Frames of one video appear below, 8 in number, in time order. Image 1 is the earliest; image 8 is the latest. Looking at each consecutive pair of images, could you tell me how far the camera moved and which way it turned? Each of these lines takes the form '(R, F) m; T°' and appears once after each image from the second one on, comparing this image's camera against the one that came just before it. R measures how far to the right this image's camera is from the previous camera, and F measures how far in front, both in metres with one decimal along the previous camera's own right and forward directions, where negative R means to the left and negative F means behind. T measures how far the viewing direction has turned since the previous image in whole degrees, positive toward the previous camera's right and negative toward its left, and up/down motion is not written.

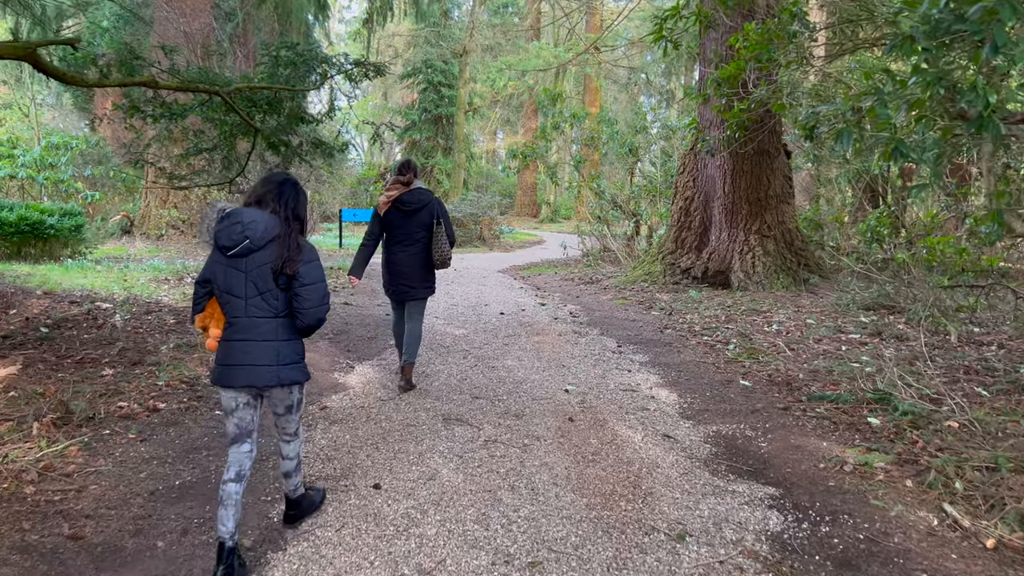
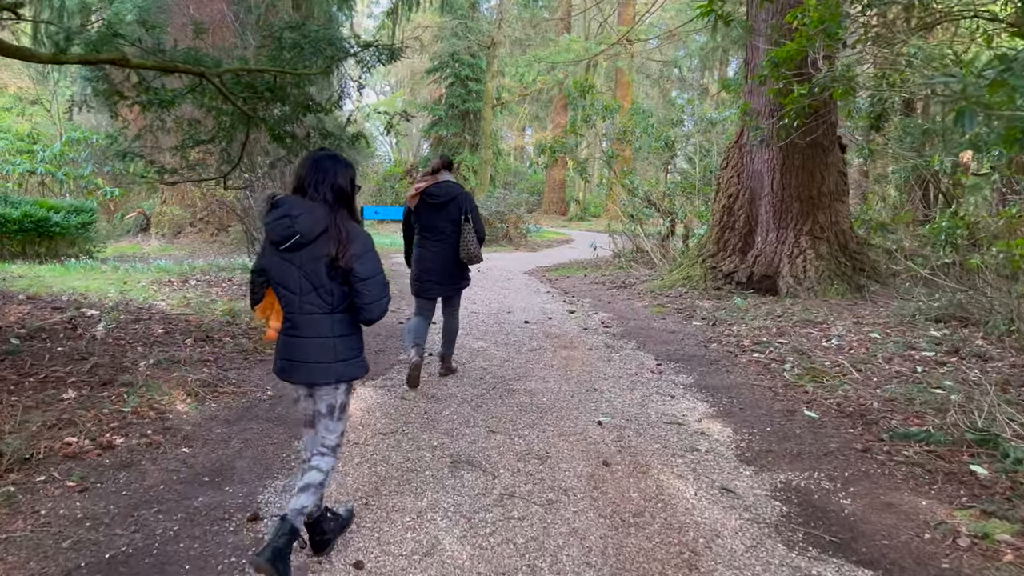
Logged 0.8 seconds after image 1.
(0.0, +0.7) m; -2°
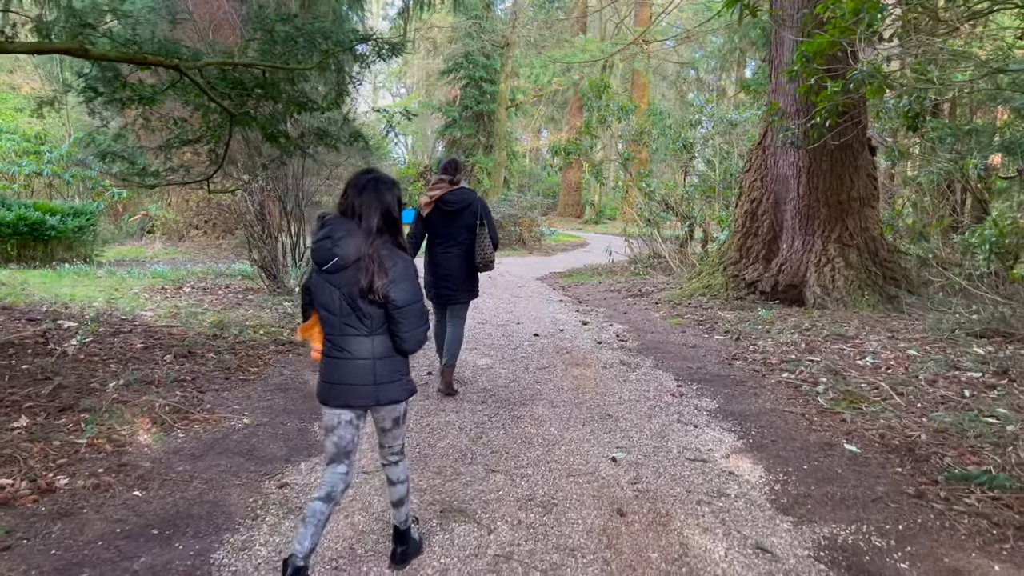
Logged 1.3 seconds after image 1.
(+0.1, +0.4) m; -1°
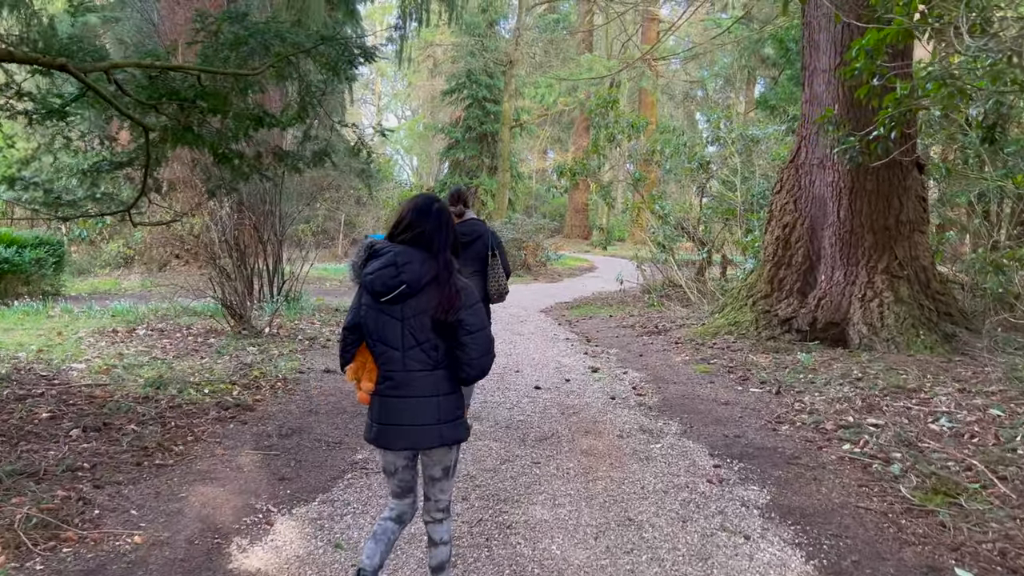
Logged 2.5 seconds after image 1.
(+0.1, +1.0) m; -1°
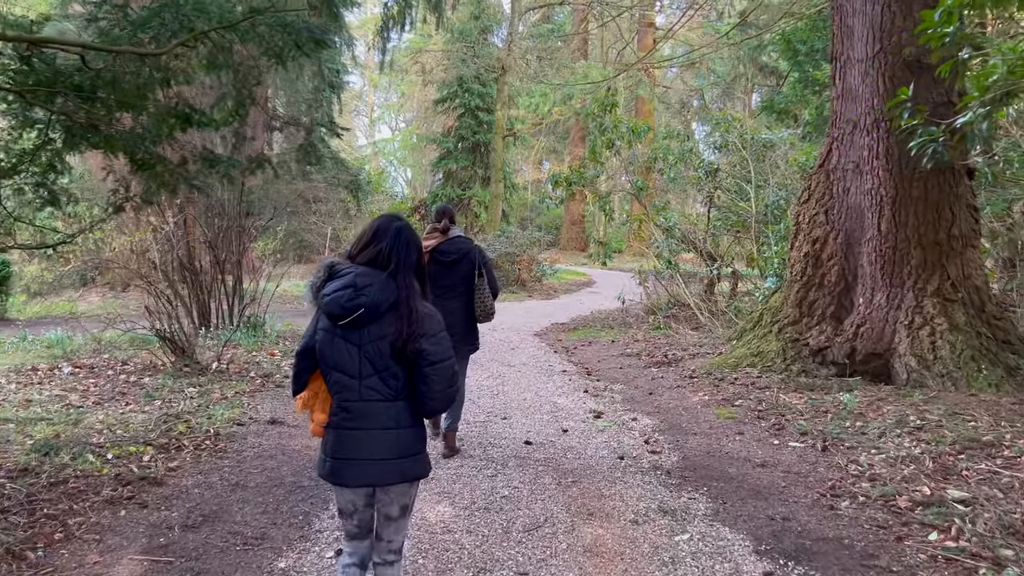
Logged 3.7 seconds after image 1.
(+0.1, +1.0) m; 0°
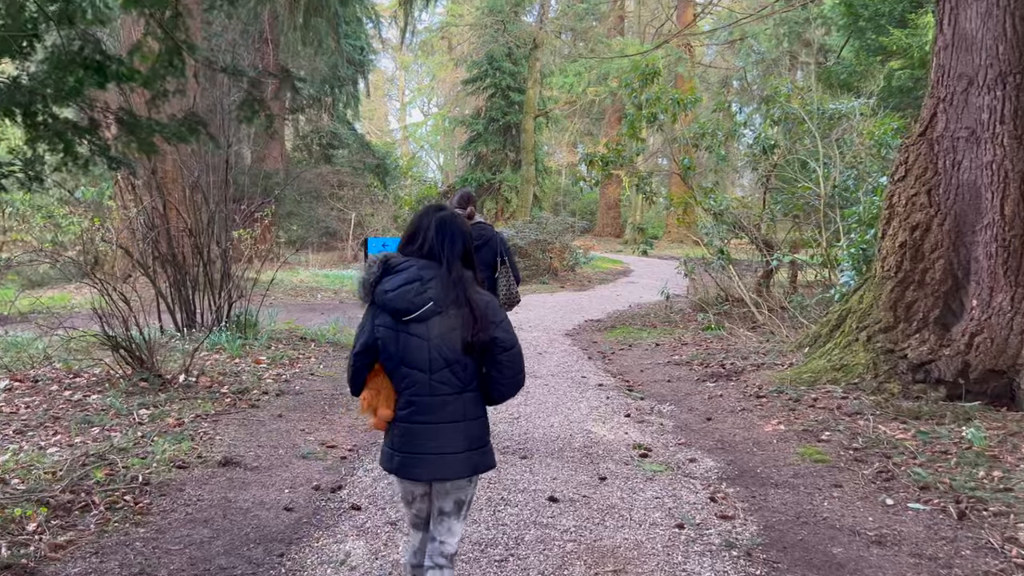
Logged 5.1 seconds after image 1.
(+0.1, +1.1) m; -2°
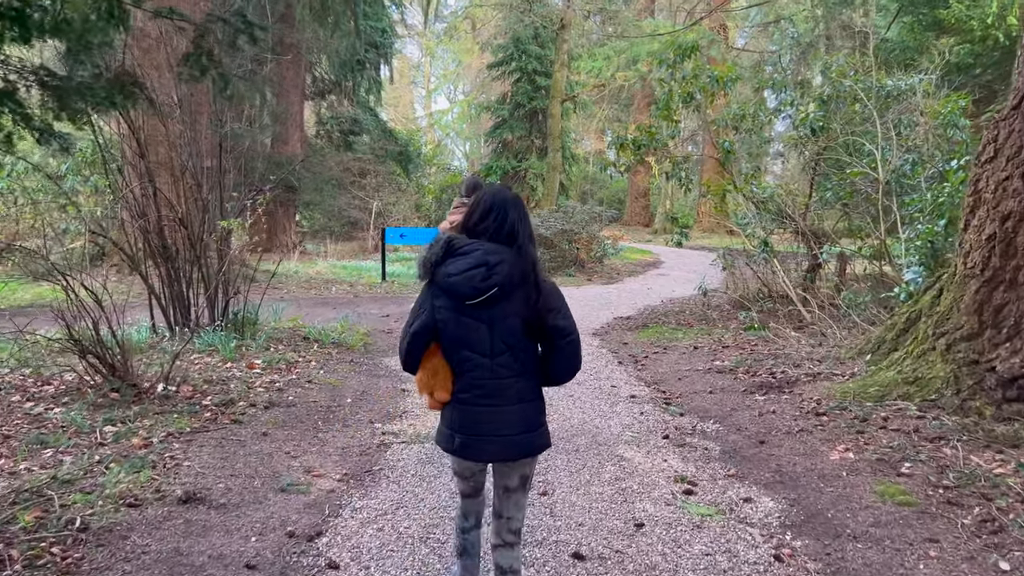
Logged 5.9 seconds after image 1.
(0.0, +0.7) m; -2°
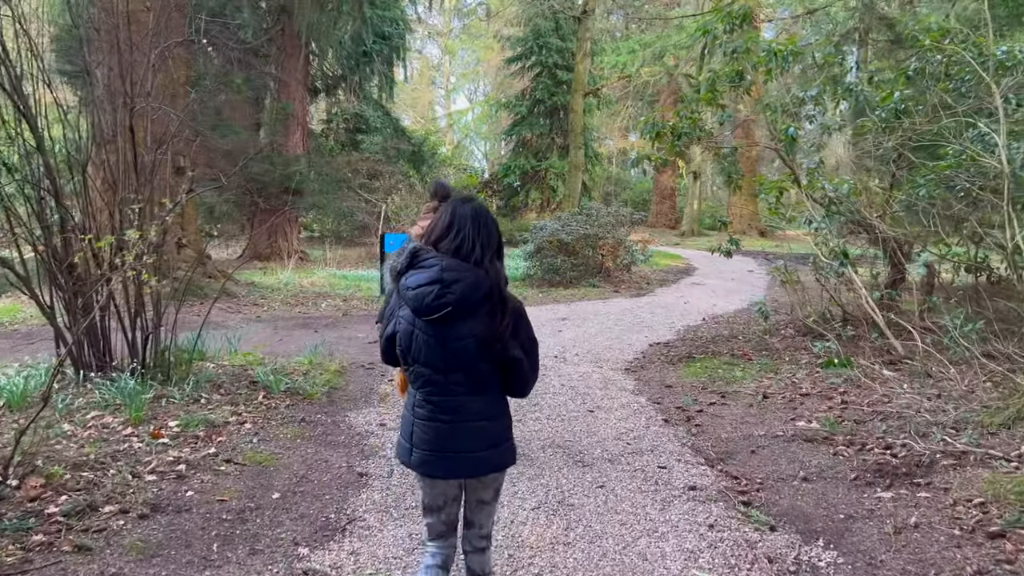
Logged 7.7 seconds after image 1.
(+0.1, +1.6) m; -2°
